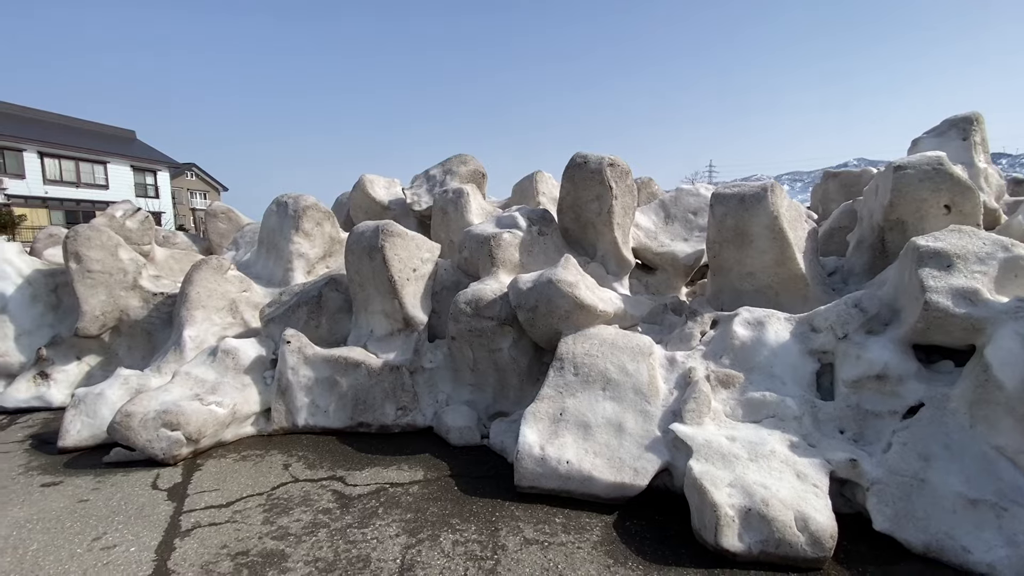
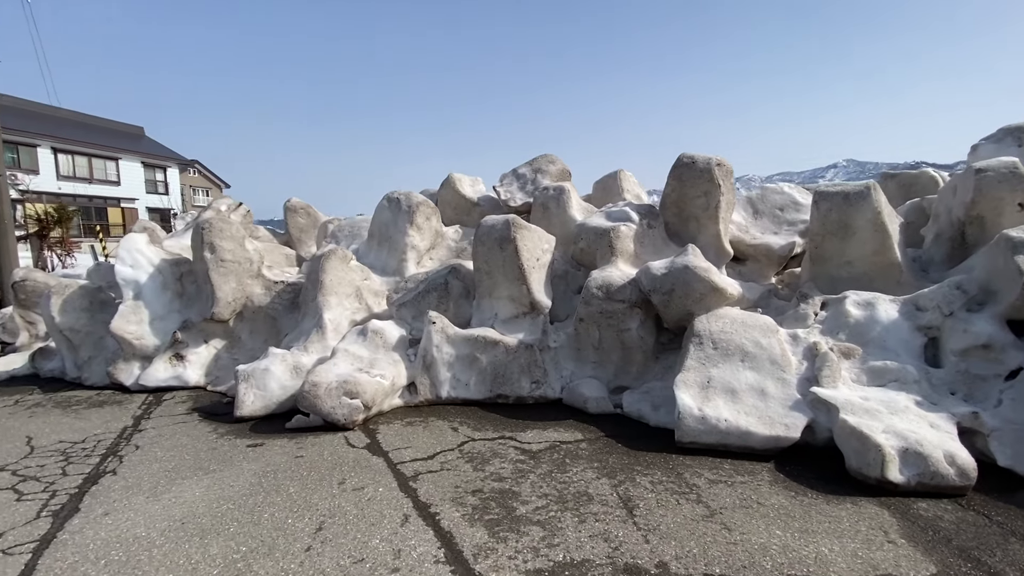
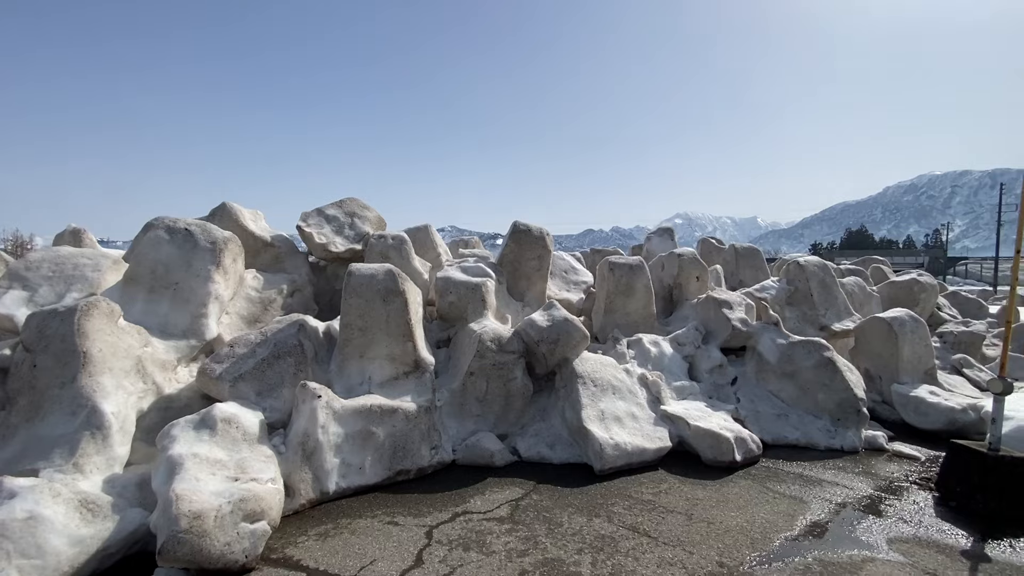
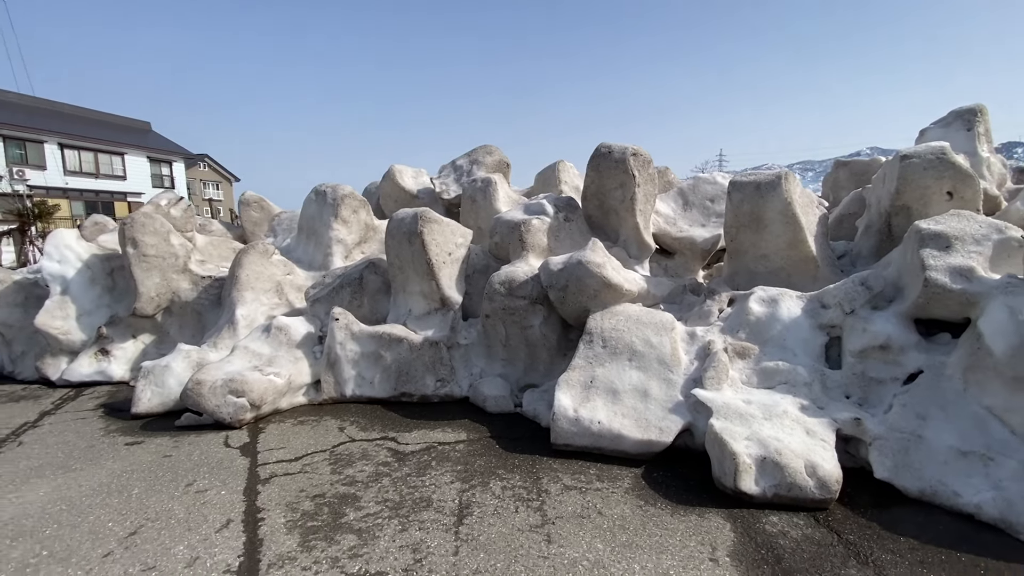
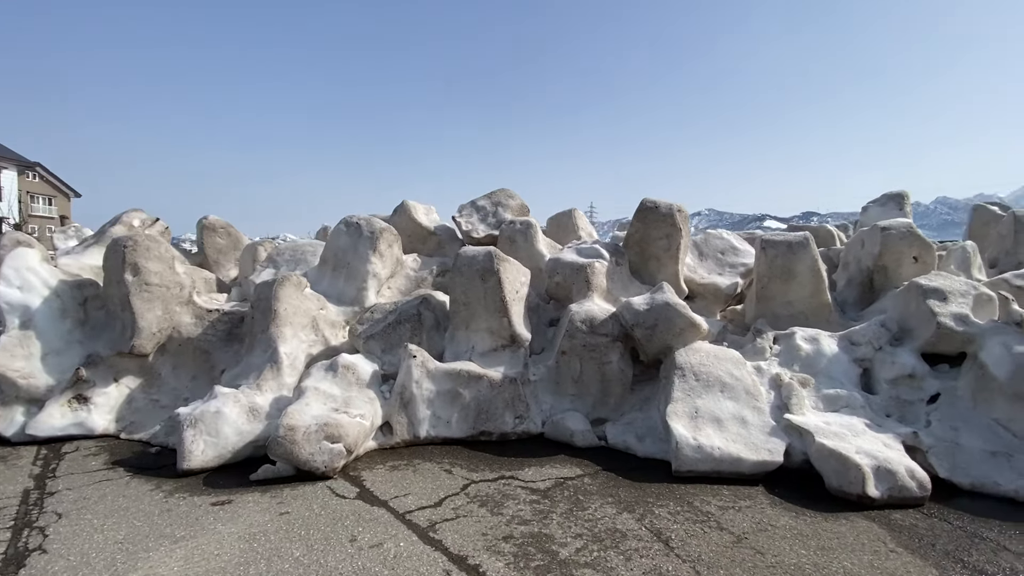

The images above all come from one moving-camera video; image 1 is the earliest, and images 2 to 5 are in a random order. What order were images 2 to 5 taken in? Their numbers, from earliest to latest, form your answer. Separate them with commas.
4, 2, 5, 3
